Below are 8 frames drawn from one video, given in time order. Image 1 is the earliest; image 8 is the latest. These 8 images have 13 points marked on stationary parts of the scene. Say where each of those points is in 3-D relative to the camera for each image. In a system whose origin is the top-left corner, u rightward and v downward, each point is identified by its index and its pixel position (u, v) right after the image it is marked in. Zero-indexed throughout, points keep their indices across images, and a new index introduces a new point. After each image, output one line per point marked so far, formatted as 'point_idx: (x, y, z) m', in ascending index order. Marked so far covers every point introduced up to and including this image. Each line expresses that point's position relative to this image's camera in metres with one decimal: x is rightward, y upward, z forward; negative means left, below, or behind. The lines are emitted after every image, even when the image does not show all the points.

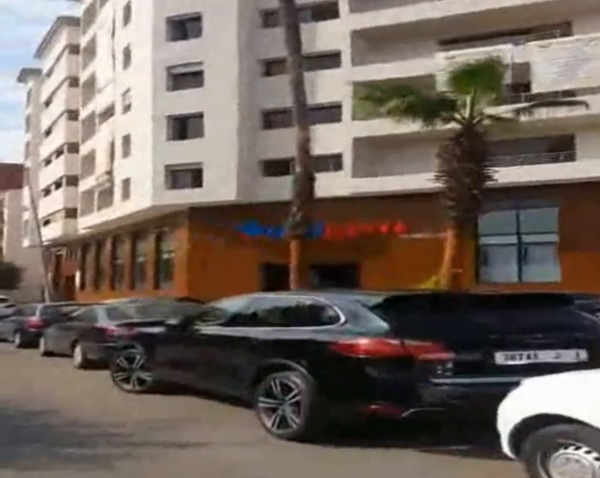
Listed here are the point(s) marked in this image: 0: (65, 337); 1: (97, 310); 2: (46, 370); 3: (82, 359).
0: (-4.4, -1.9, +15.4) m
1: (-3.4, -1.2, +13.9) m
2: (-4.2, -2.2, +13.9) m
3: (-3.5, -2.0, +13.2) m
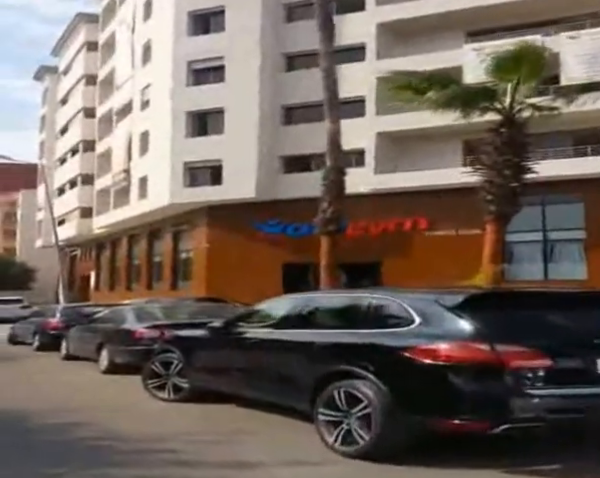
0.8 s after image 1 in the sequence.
0: (-3.8, -1.8, +14.8) m
1: (-2.8, -1.2, +13.3) m
2: (-3.6, -2.2, +13.3) m
3: (-2.9, -2.0, +12.6) m
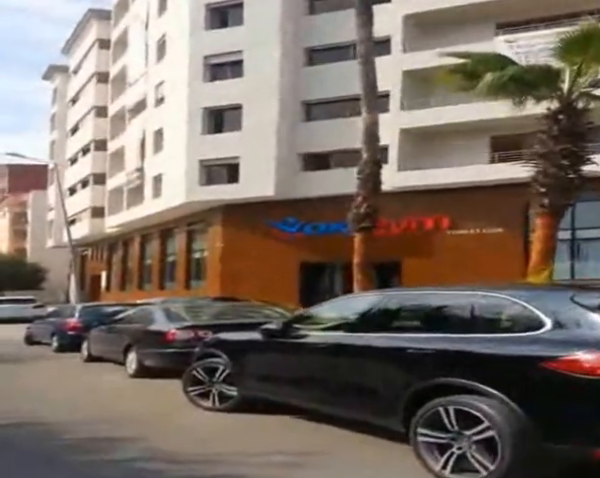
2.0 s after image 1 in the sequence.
0: (-3.2, -1.8, +13.8) m
1: (-2.2, -1.1, +12.3) m
2: (-3.0, -2.1, +12.3) m
3: (-2.3, -1.9, +11.7) m
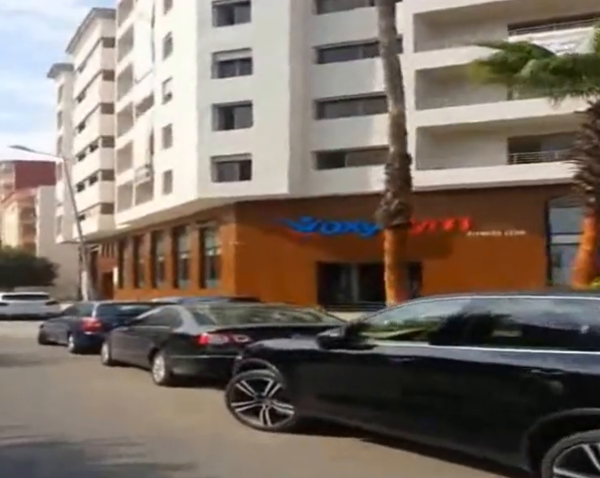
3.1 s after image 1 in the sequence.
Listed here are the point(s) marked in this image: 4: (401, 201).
0: (-2.7, -1.7, +13.0) m
1: (-1.7, -1.0, +11.5) m
2: (-2.5, -2.0, +11.5) m
3: (-1.8, -1.8, +10.8) m
4: (+2.0, +0.8, +16.7) m
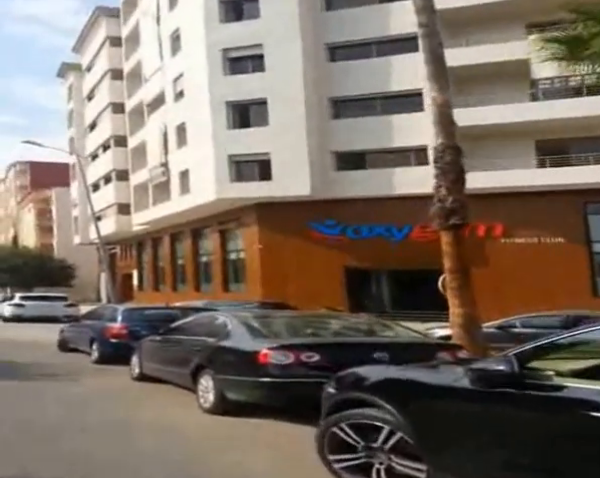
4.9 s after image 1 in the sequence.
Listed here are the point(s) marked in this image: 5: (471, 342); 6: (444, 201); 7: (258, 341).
0: (-1.8, -1.7, +11.6) m
1: (-0.9, -1.0, +10.0) m
2: (-1.7, -2.0, +10.0) m
3: (-1.0, -1.8, +9.4) m
4: (+2.9, +0.7, +15.2) m
5: (+2.9, -1.8, +14.1) m
6: (+2.6, +0.7, +14.7) m
7: (-0.4, -1.1, +8.8) m
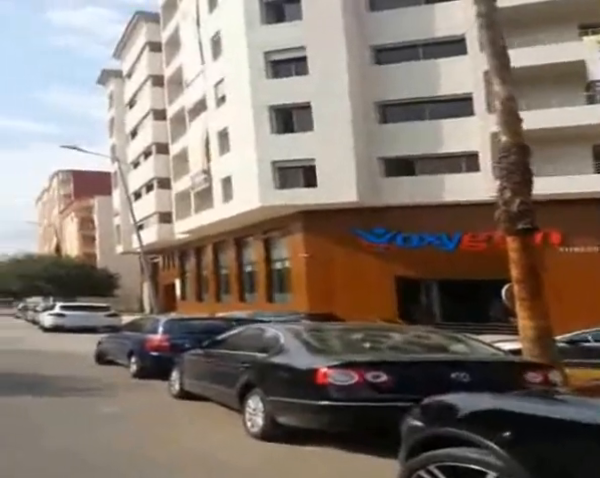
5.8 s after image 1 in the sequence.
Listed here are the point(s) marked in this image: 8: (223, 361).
0: (-1.1, -1.7, +10.5) m
1: (-0.2, -1.1, +9.0) m
2: (-1.1, -2.1, +9.0) m
3: (-0.4, -1.9, +8.3) m
4: (+3.8, +0.6, +14.0) m
5: (+3.7, -1.8, +12.8) m
6: (+3.4, +0.6, +13.4) m
7: (+0.2, -1.1, +7.8) m
8: (-0.9, -1.5, +10.2) m
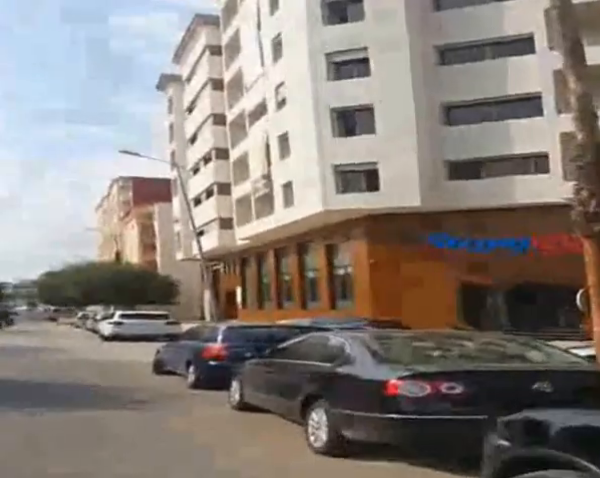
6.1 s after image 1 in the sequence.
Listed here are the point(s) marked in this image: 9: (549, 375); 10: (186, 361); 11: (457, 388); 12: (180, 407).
0: (-0.3, -1.8, +10.1) m
1: (+0.5, -1.1, +8.5) m
2: (-0.4, -2.1, +8.6) m
3: (+0.3, -1.9, +7.8) m
4: (+4.8, +0.5, +13.2) m
5: (+4.7, -1.9, +12.1) m
6: (+4.4, +0.5, +12.7) m
7: (+0.7, -1.1, +7.3) m
8: (-0.2, -1.5, +9.7) m
9: (+2.0, -1.1, +6.8) m
10: (-2.2, -2.4, +16.2) m
11: (+1.3, -1.2, +6.7) m
12: (-1.7, -2.5, +12.3) m
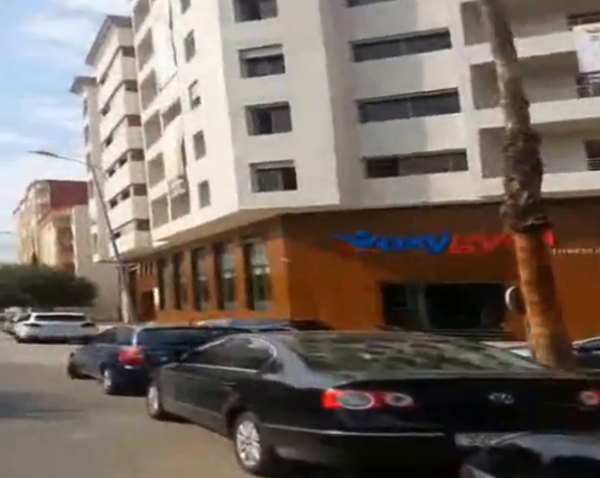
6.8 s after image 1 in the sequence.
0: (-1.1, -1.8, +9.2) m
1: (-0.2, -1.1, +7.7) m
2: (-1.1, -2.1, +7.7) m
3: (-0.3, -1.8, +7.0) m
4: (+3.6, +0.6, +12.8) m
5: (+3.6, -1.8, +11.7) m
6: (+3.3, +0.6, +12.3) m
7: (+0.2, -1.1, +6.5) m
8: (-1.0, -1.5, +8.9) m
9: (+1.5, -1.1, +6.2) m
10: (-3.6, -2.3, +15.1) m
11: (+0.8, -1.2, +6.0) m
12: (-2.8, -2.4, +11.3) m
